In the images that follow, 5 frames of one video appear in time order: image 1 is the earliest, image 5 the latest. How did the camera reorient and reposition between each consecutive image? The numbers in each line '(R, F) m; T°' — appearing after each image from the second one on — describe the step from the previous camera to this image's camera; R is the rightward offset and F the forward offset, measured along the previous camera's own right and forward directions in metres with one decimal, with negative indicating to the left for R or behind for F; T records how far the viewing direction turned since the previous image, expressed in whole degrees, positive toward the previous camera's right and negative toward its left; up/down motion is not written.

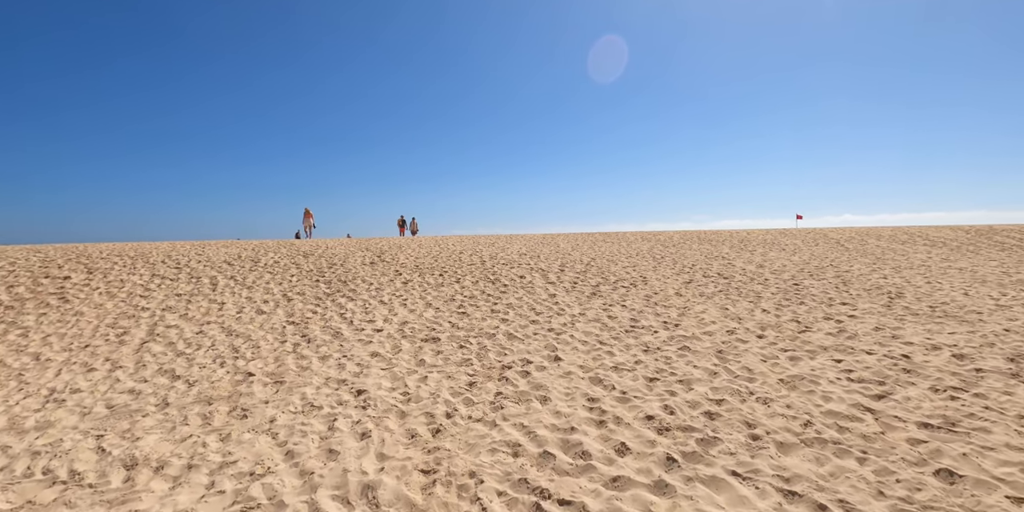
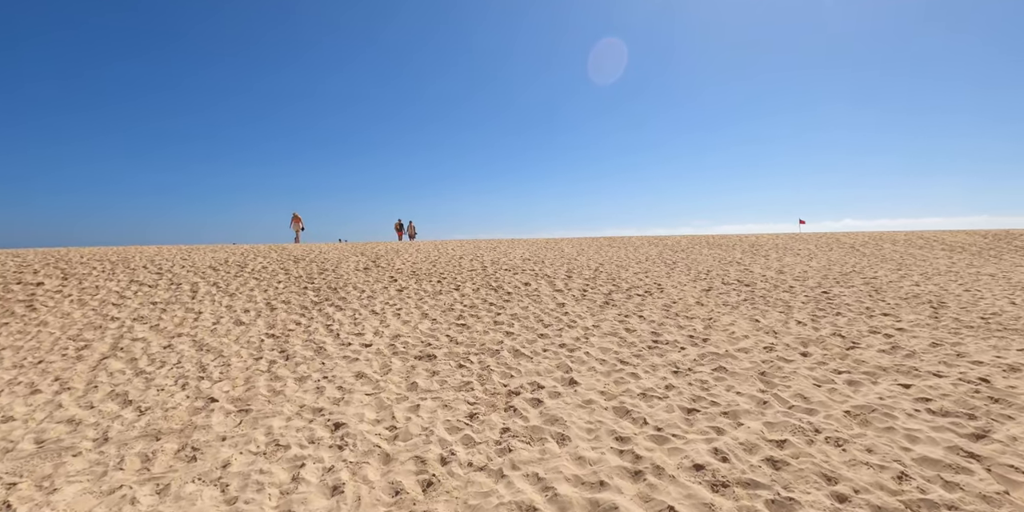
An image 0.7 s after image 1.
(-0.1, +1.2) m; 0°
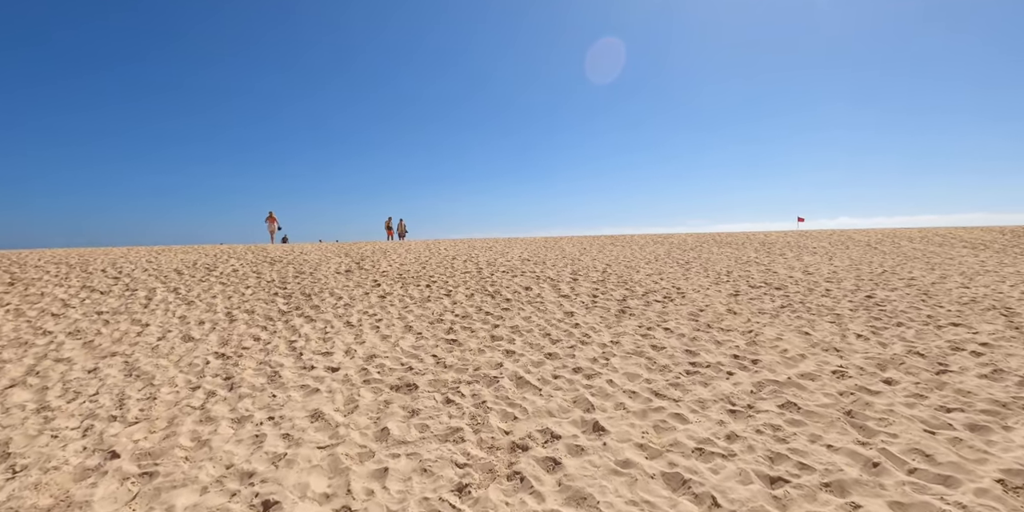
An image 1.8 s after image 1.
(-0.1, +1.7) m; +1°
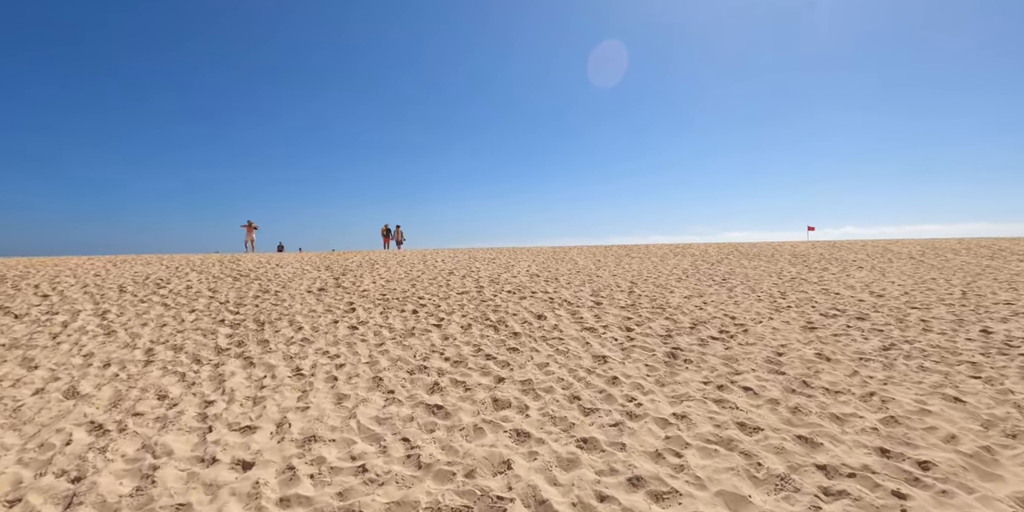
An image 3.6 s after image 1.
(-0.1, +2.7) m; 0°
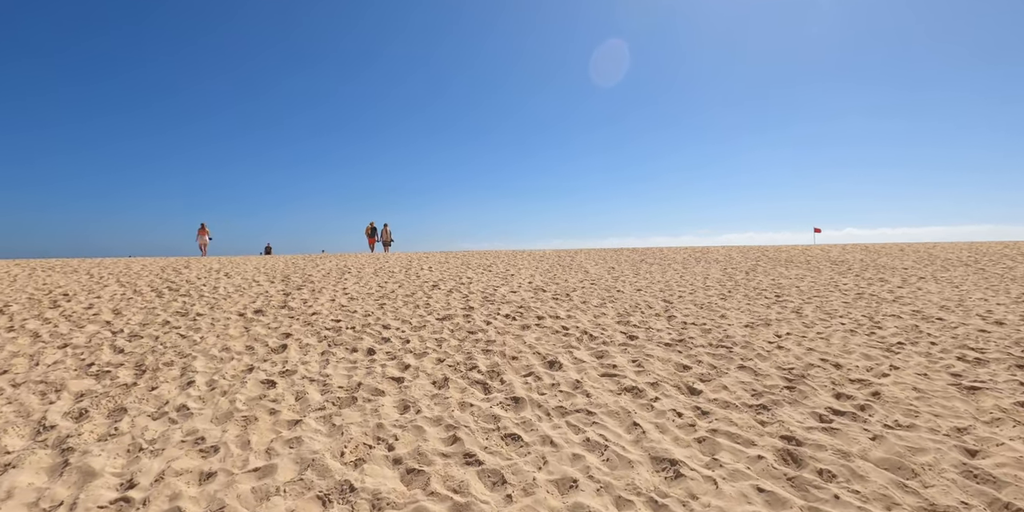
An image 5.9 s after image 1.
(0.0, +3.2) m; 0°
